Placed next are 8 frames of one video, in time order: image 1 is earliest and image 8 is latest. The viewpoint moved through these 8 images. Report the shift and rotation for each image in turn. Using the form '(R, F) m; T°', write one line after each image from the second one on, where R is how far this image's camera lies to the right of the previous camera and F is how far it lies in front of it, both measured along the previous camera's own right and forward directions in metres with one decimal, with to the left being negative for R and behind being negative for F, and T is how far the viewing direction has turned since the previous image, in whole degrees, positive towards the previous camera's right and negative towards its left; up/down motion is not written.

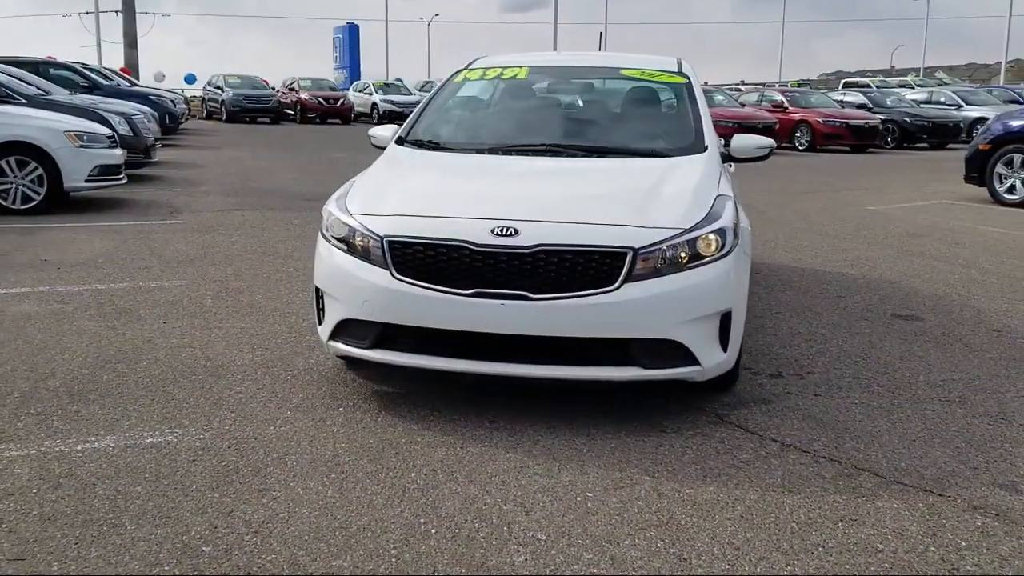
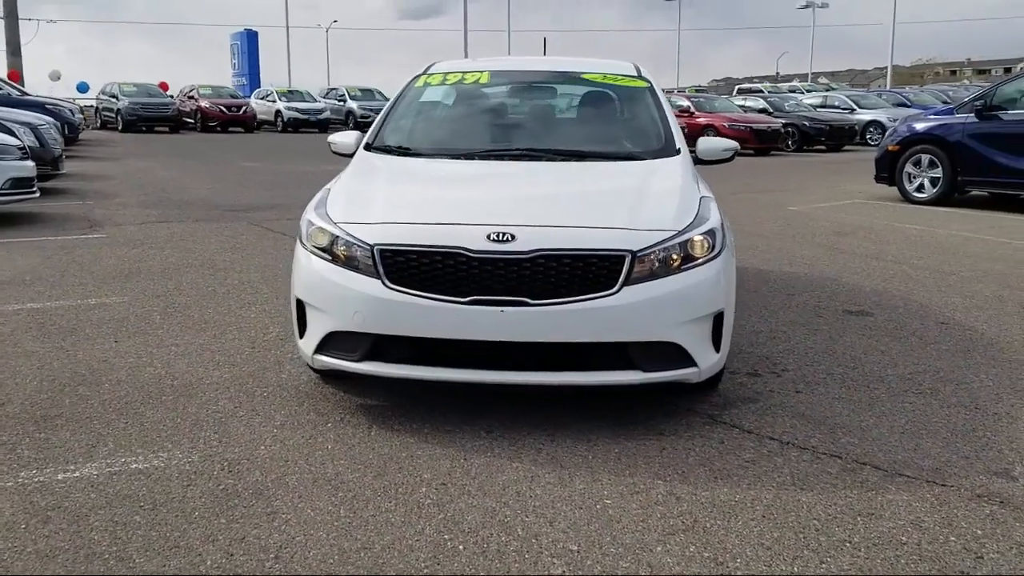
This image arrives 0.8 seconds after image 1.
(-0.4, +0.1) m; +6°
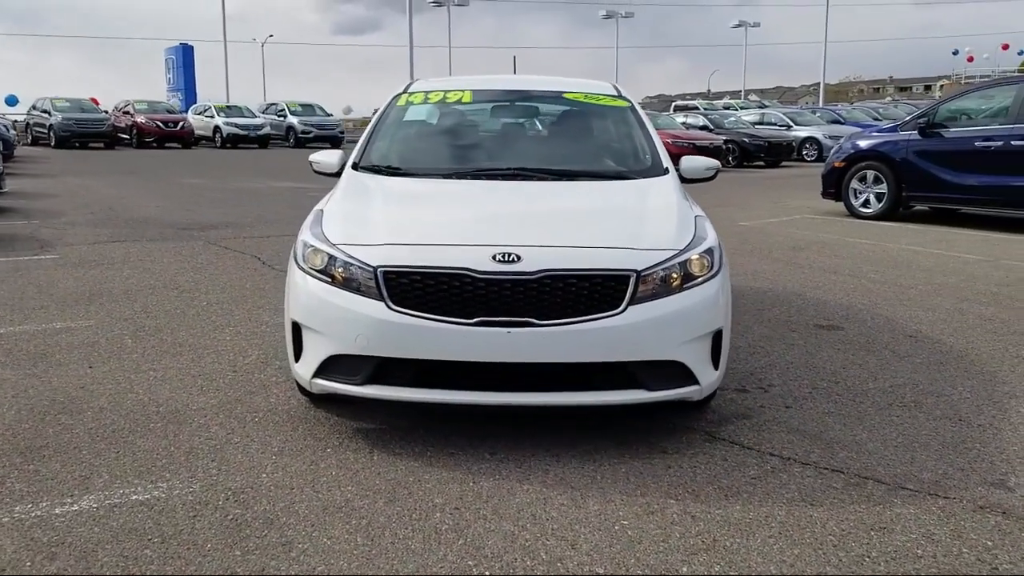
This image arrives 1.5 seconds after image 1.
(-0.3, 0.0) m; +4°
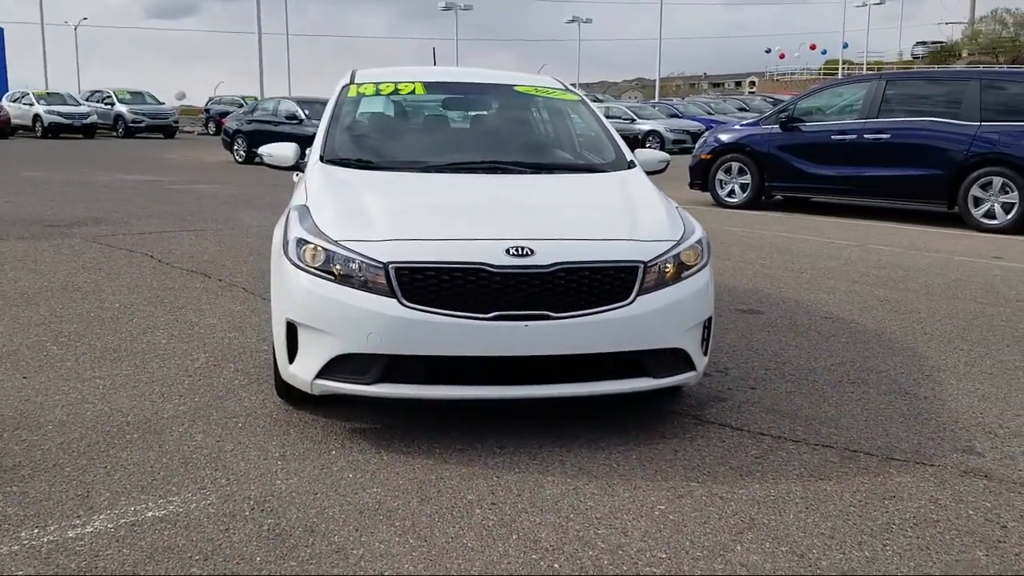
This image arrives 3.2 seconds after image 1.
(-0.7, +0.1) m; +10°
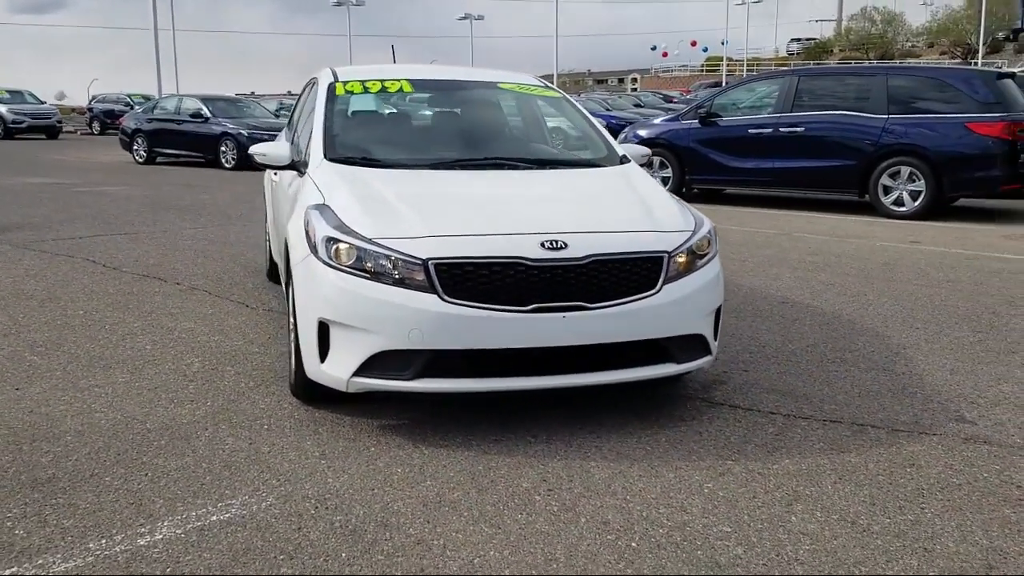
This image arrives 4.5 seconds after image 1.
(-0.6, -0.1) m; +7°
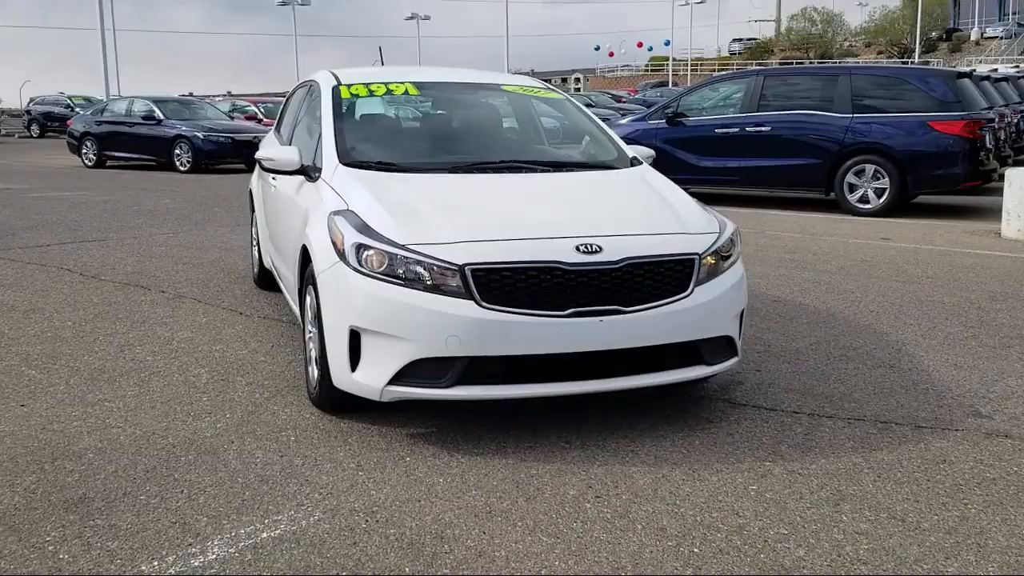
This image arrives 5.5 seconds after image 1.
(-0.4, 0.0) m; +3°
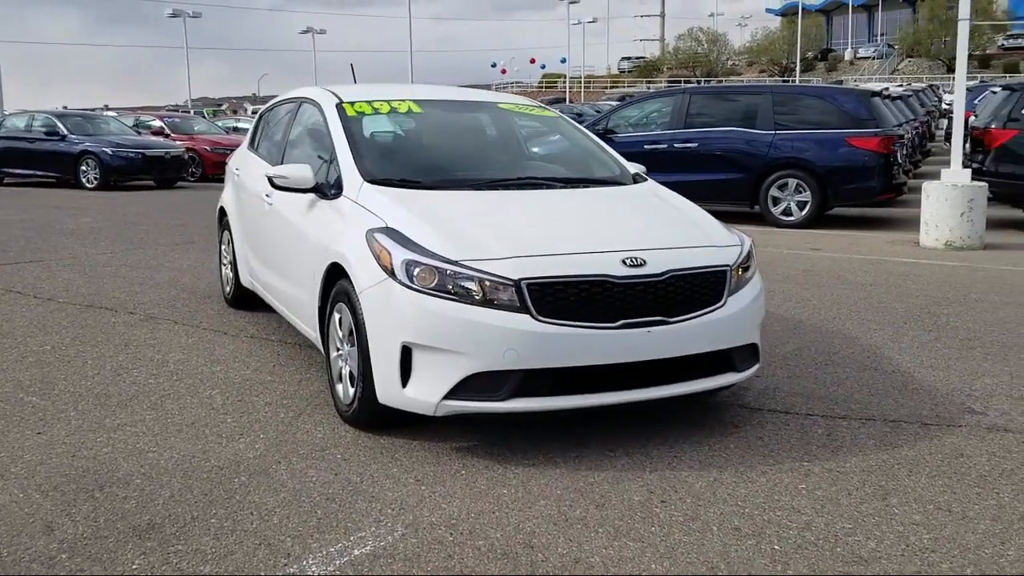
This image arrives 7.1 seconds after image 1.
(-0.7, 0.0) m; +7°
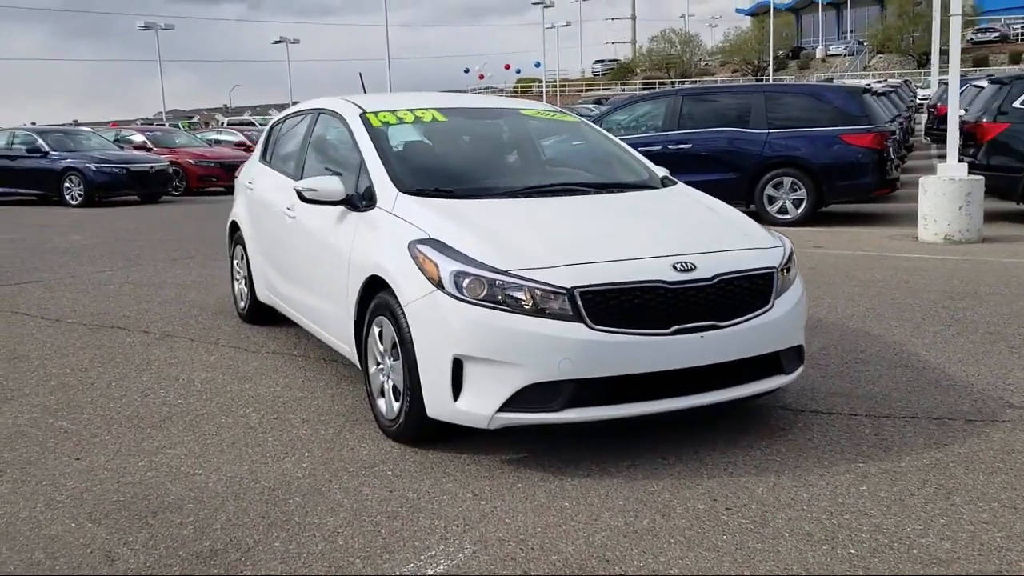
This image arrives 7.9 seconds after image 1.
(-0.3, +0.1) m; +1°
